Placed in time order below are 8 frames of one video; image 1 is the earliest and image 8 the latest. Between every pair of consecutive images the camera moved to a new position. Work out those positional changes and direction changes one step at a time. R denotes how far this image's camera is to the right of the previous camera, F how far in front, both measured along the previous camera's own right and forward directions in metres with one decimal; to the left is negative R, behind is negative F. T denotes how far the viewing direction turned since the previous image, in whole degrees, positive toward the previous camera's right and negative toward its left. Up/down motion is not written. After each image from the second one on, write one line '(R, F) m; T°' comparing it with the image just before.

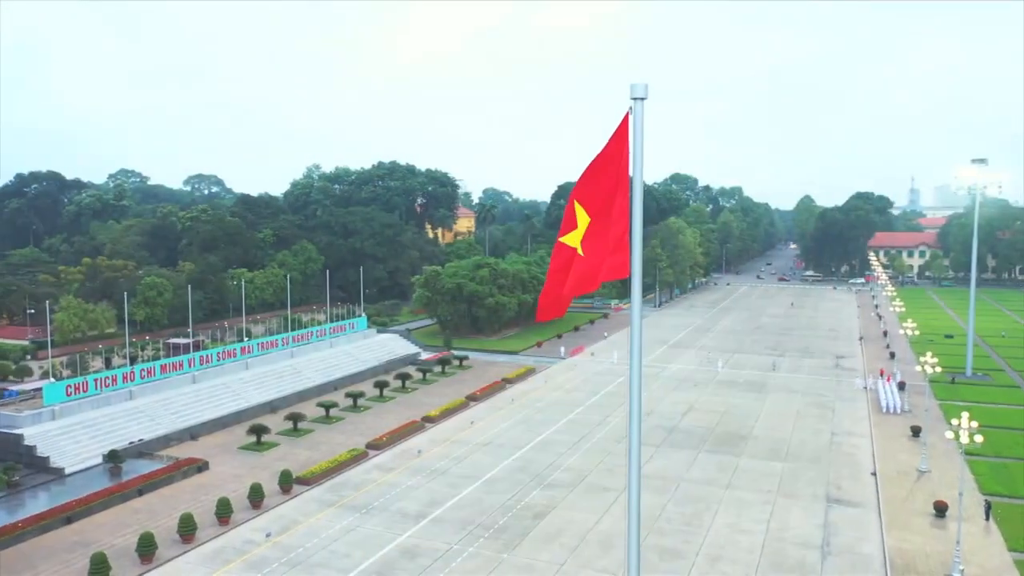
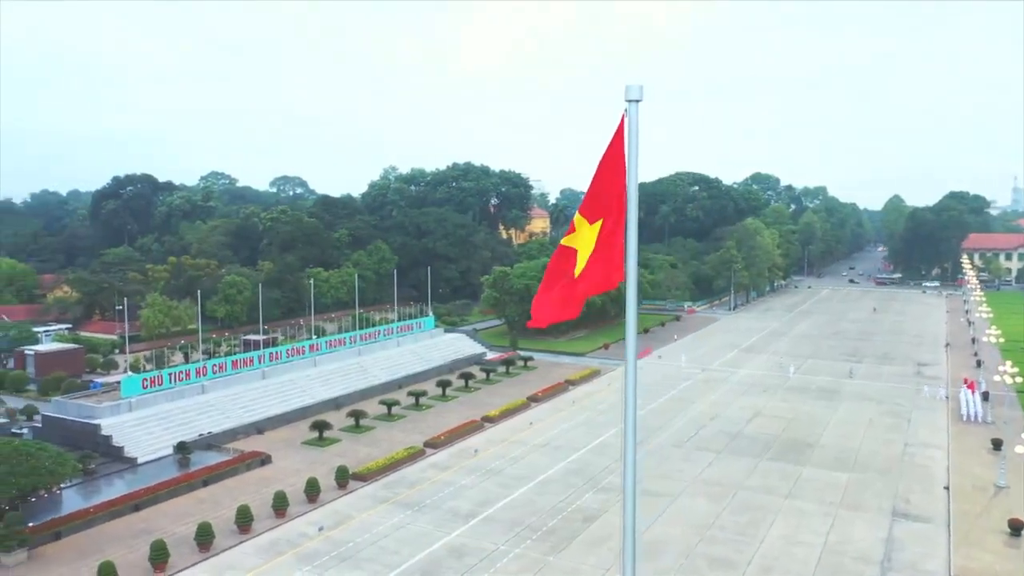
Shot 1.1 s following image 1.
(+0.6, 0.0) m; -6°
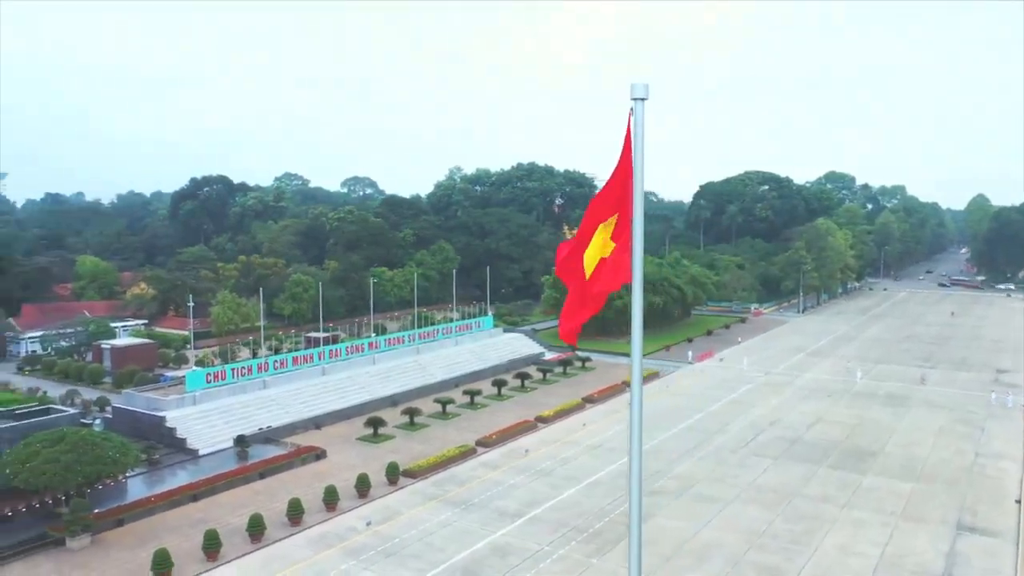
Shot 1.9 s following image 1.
(+0.4, 0.0) m; -5°
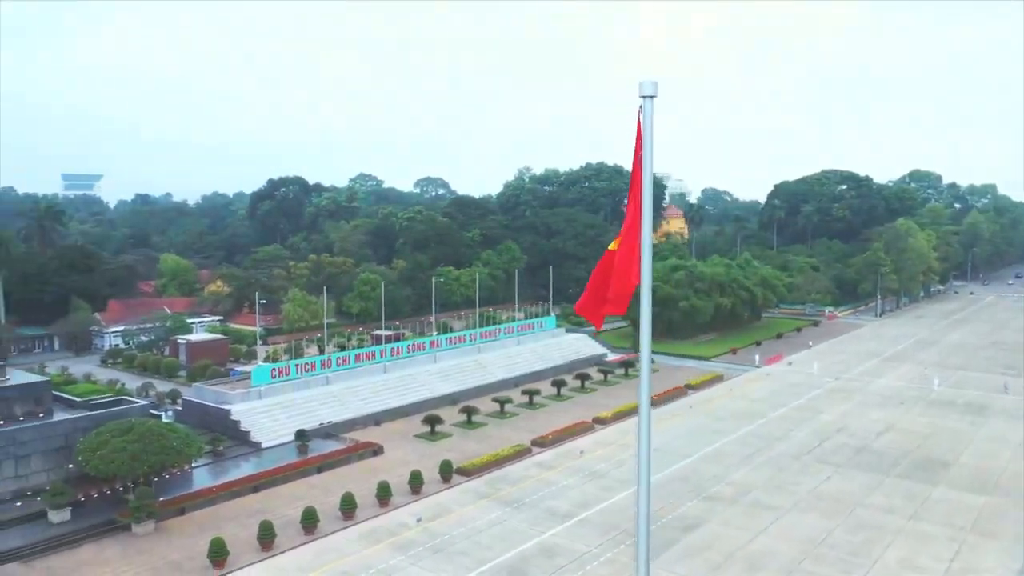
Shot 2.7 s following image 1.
(+0.5, 0.0) m; -5°
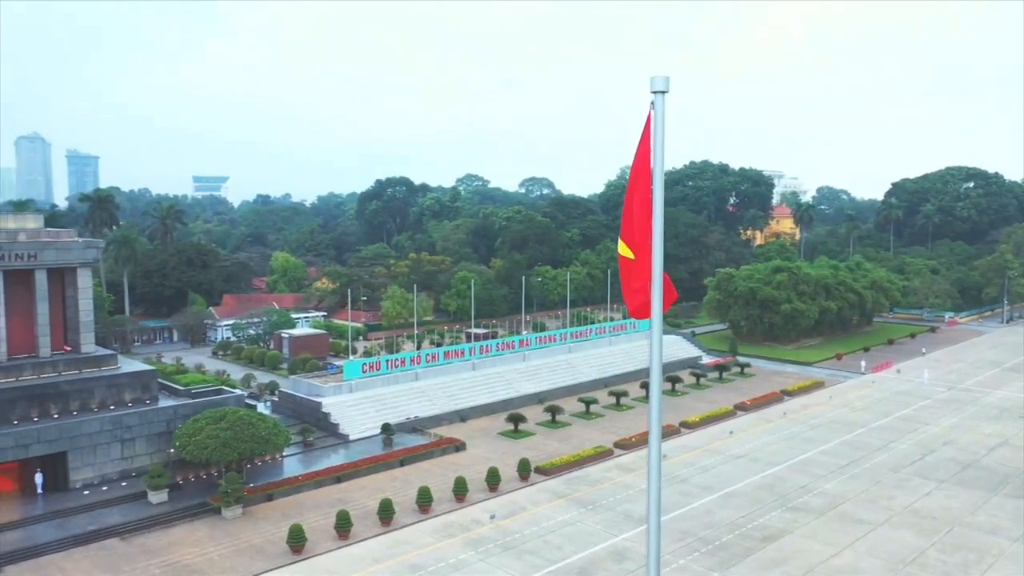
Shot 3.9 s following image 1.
(+0.7, +0.1) m; -8°
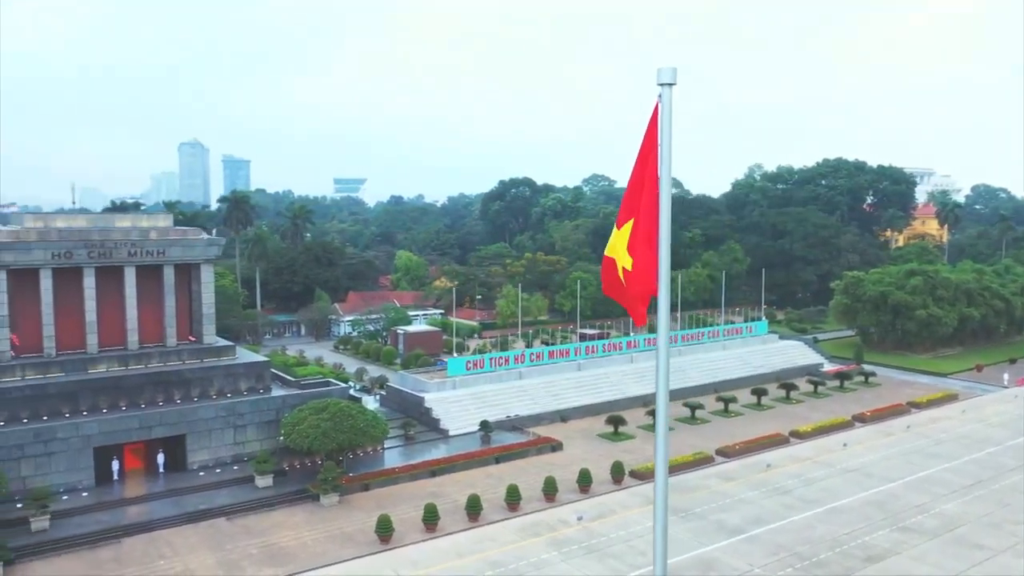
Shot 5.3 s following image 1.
(+0.8, +0.1) m; -9°
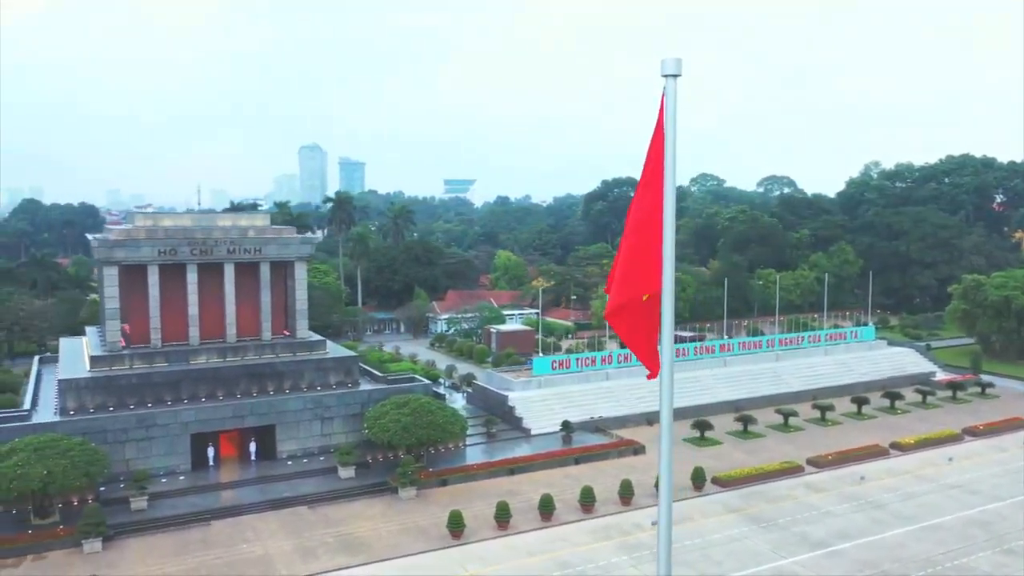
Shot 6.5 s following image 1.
(+0.7, +0.1) m; -8°
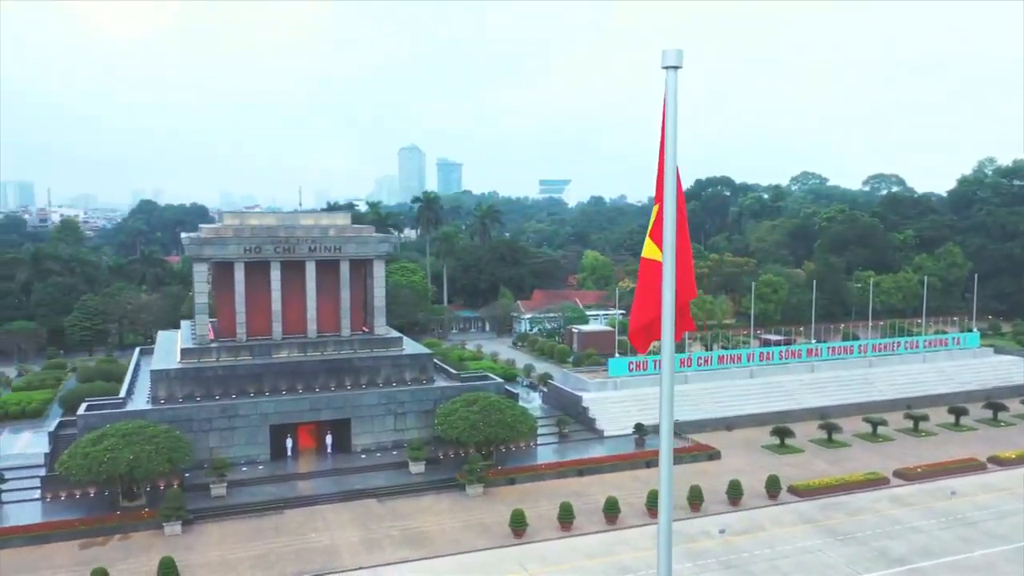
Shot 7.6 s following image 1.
(+0.6, +0.1) m; -7°
